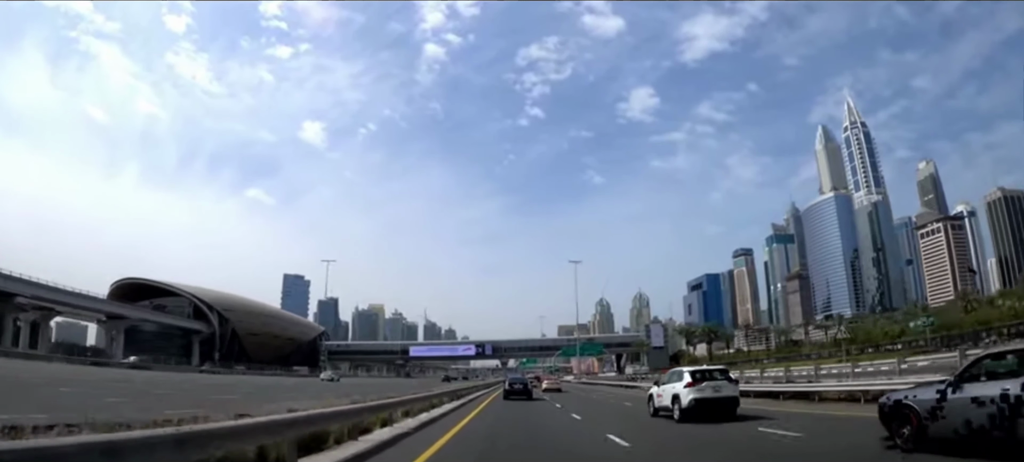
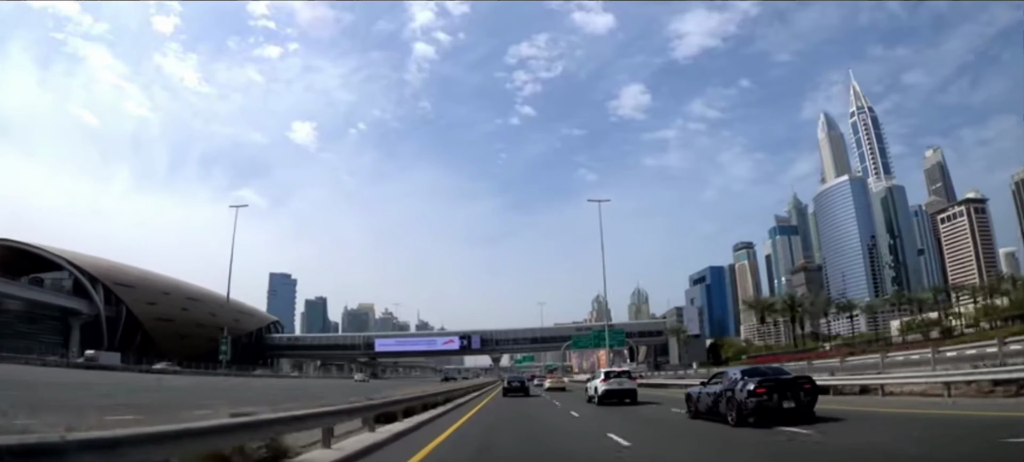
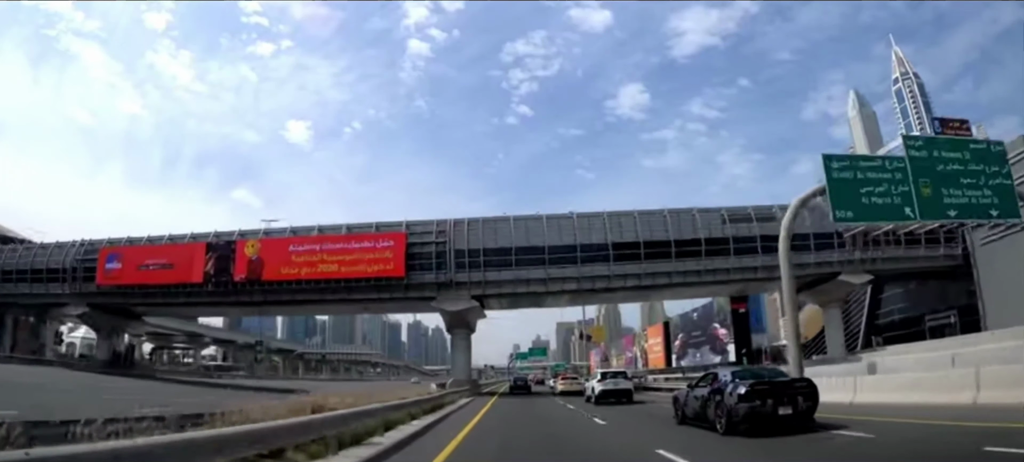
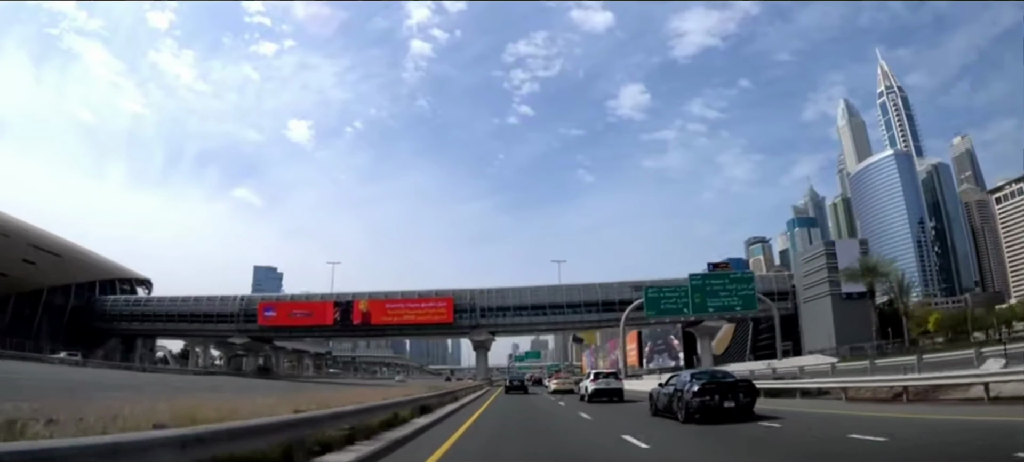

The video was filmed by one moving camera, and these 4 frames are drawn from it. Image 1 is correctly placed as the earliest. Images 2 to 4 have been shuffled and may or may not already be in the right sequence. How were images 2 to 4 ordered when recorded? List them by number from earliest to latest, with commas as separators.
2, 4, 3
